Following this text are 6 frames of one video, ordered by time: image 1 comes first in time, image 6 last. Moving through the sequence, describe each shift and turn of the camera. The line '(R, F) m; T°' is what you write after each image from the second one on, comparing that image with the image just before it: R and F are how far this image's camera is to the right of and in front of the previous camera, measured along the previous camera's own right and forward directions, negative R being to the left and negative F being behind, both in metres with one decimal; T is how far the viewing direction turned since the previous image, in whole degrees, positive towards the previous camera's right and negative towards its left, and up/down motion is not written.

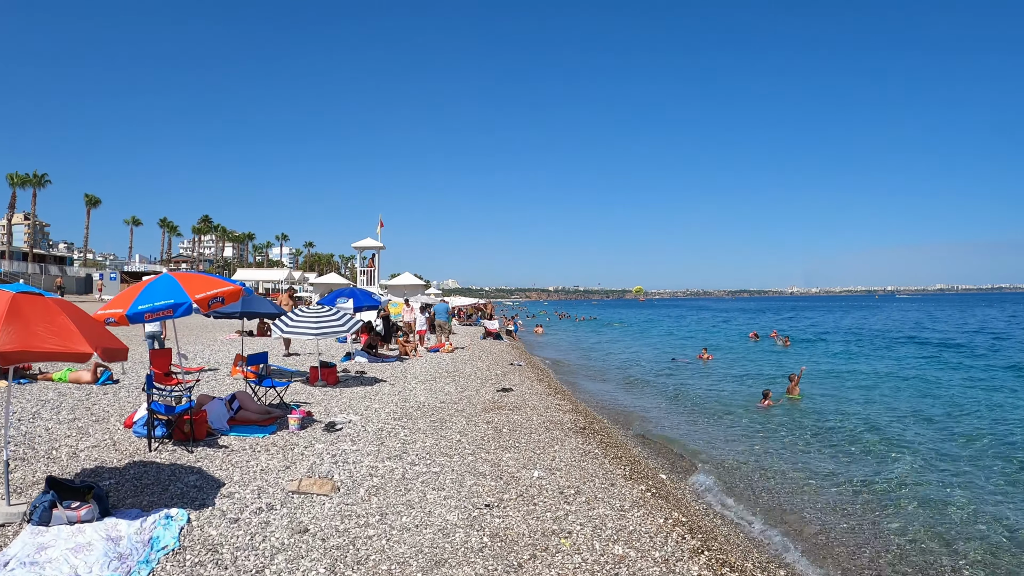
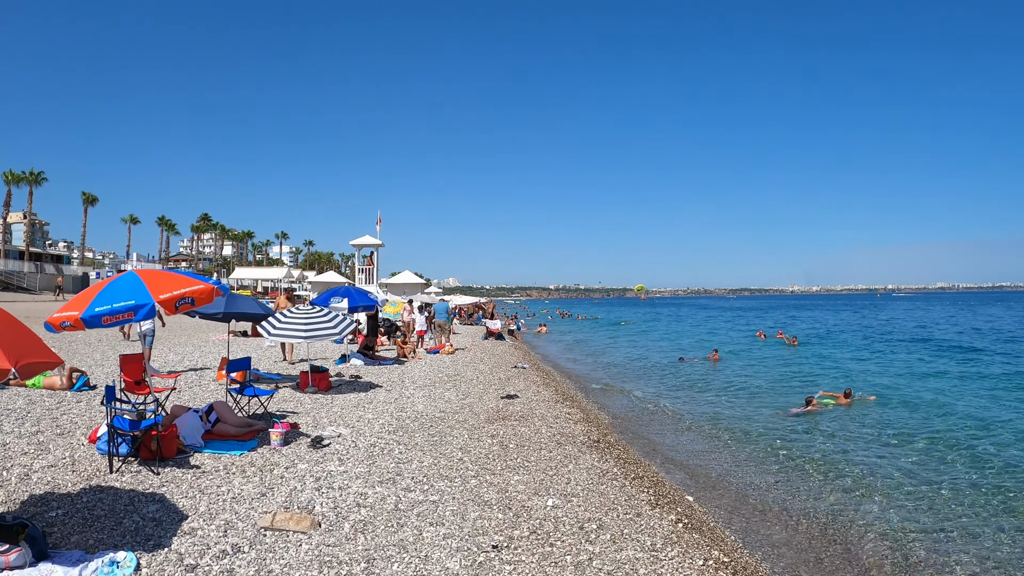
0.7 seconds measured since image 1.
(-0.1, +0.9) m; 0°
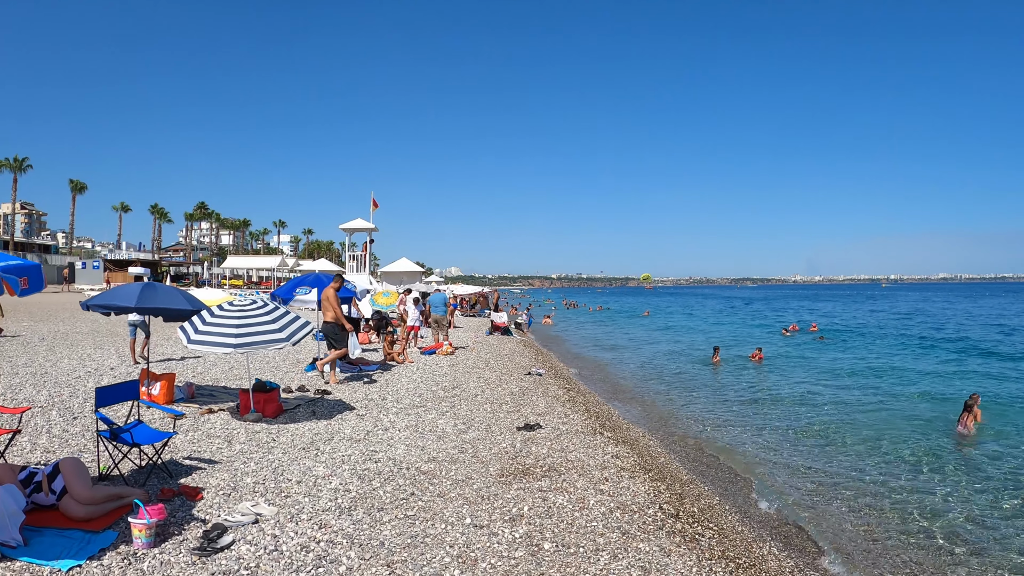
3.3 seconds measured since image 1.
(-0.3, +3.4) m; 0°
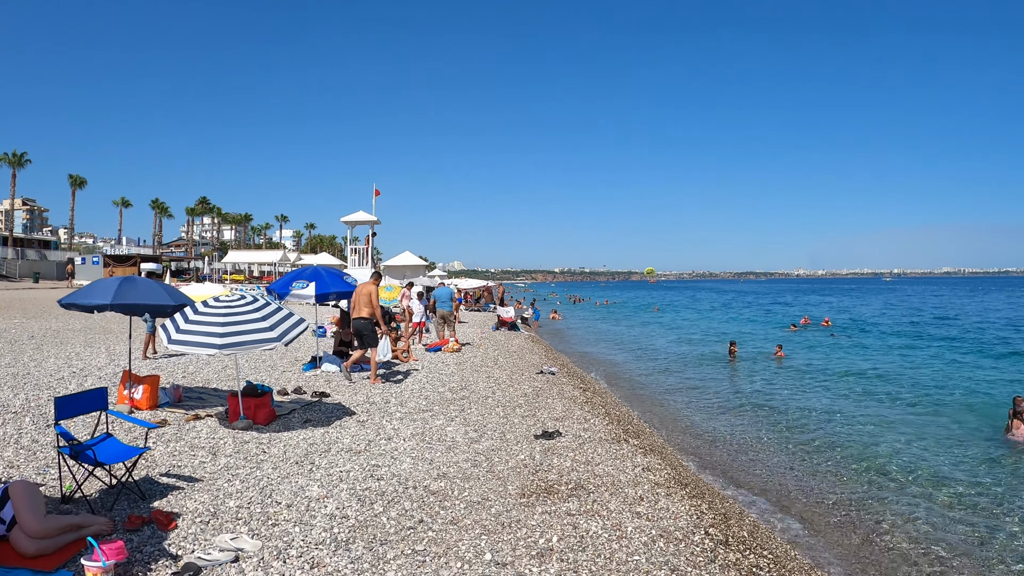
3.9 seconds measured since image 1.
(-0.2, +0.8) m; 0°
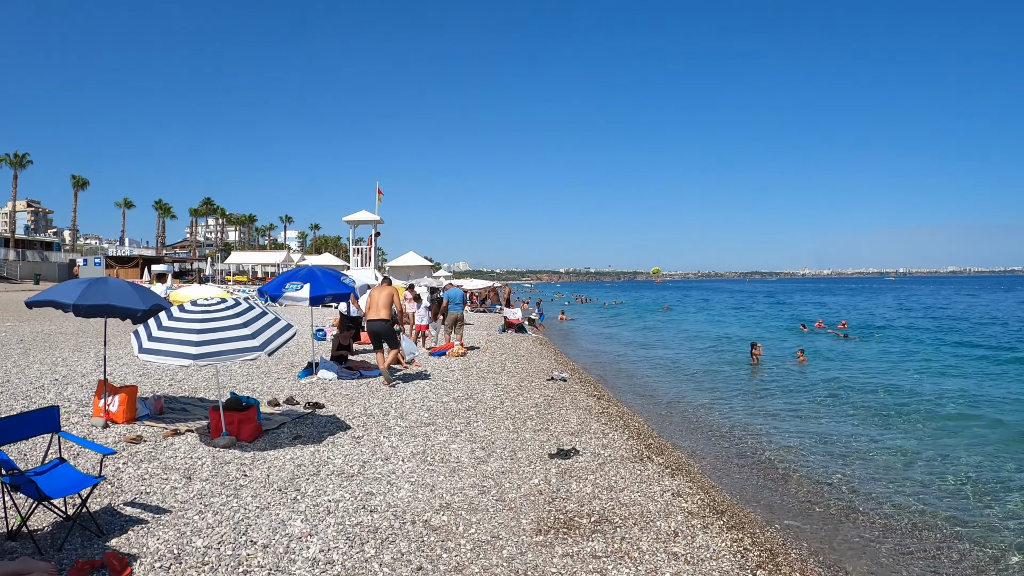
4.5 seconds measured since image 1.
(-0.1, +0.8) m; 0°
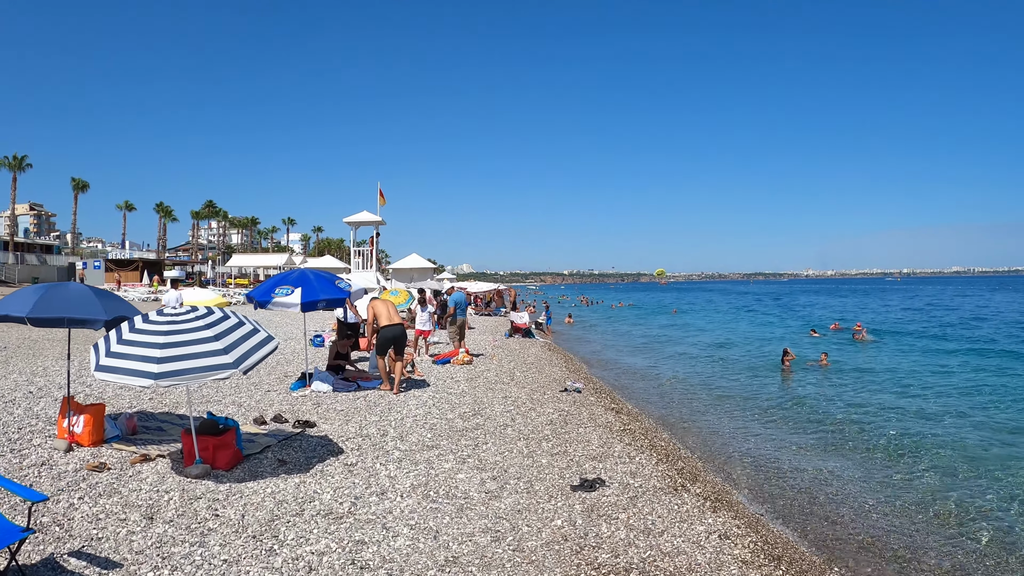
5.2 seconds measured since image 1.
(-0.1, +0.9) m; 0°
